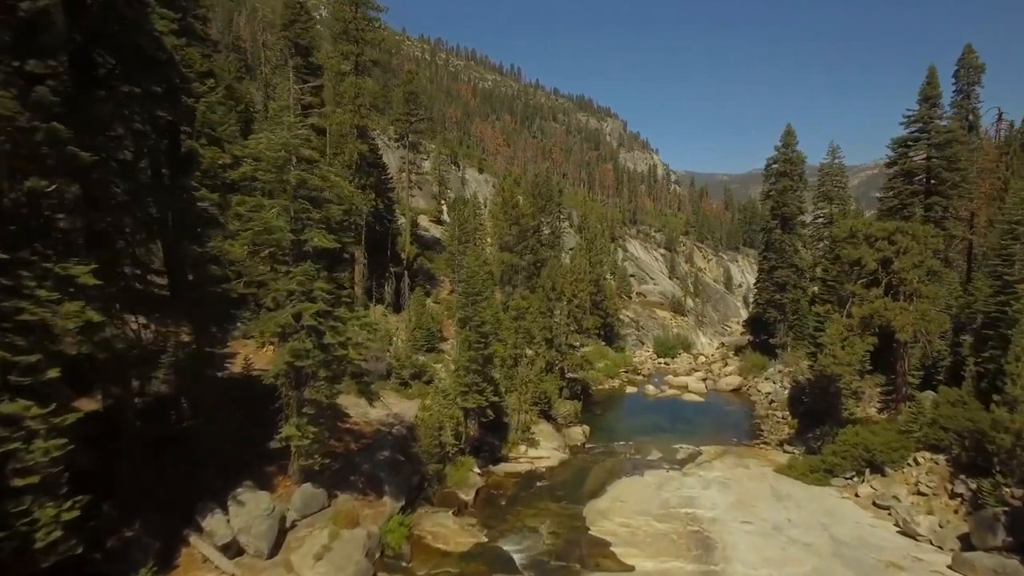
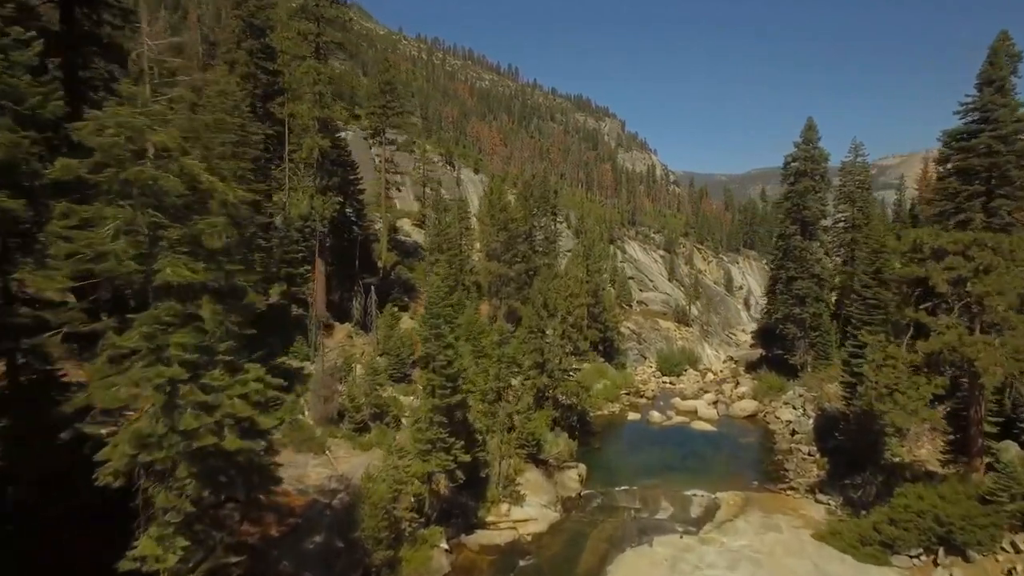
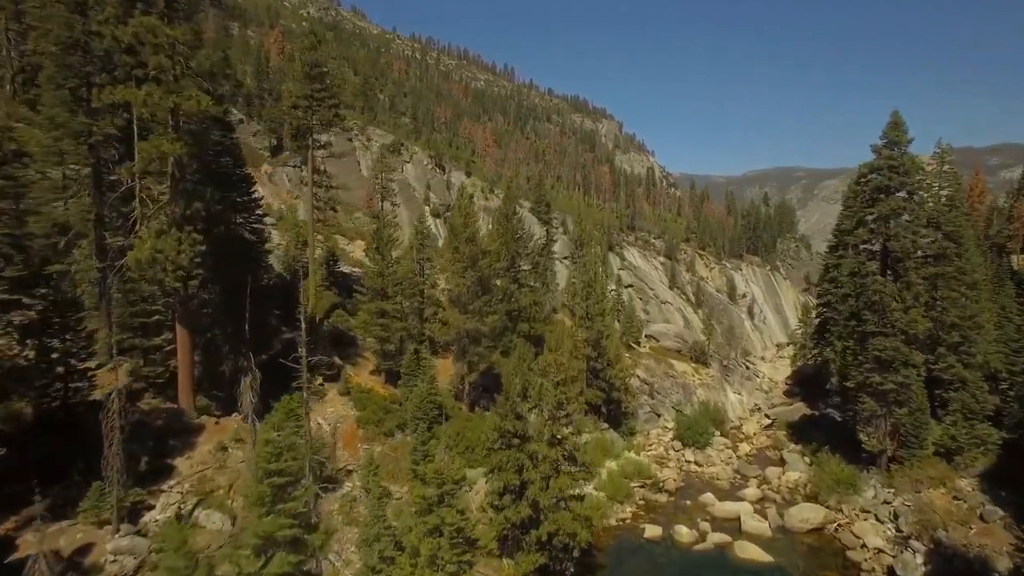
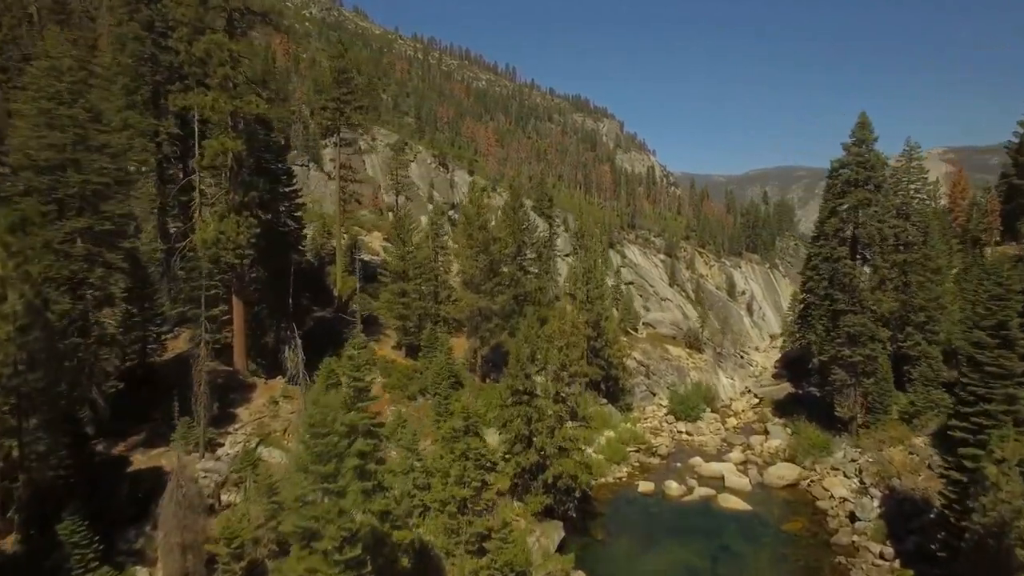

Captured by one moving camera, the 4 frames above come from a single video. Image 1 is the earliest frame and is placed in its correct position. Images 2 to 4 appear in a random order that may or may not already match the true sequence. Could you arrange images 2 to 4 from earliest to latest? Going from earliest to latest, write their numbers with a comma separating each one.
2, 4, 3
